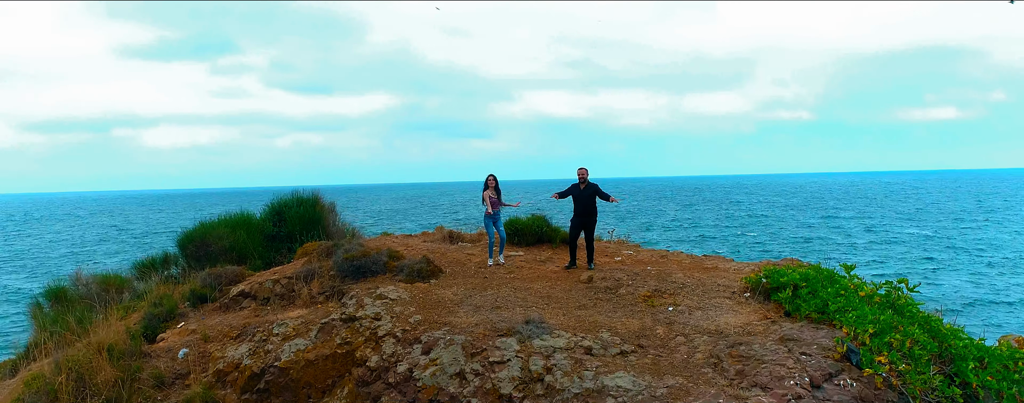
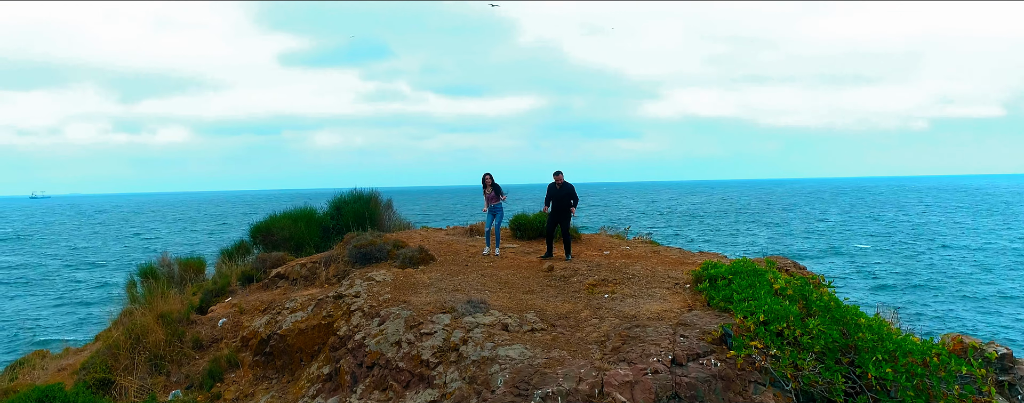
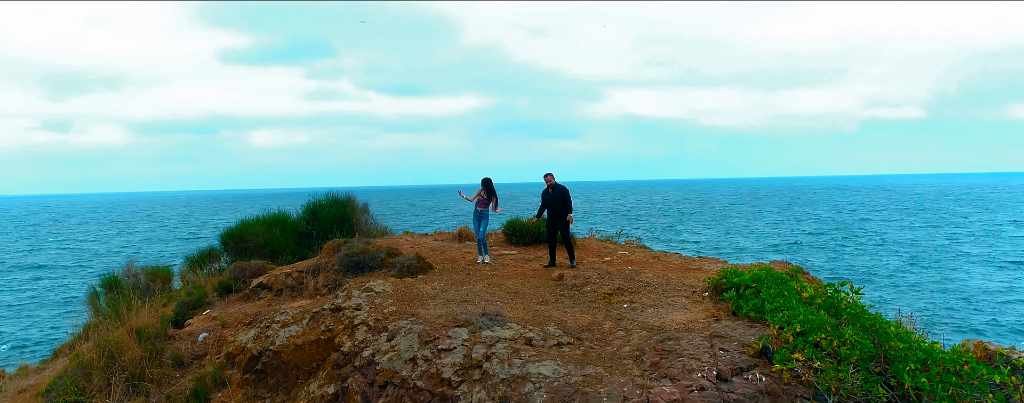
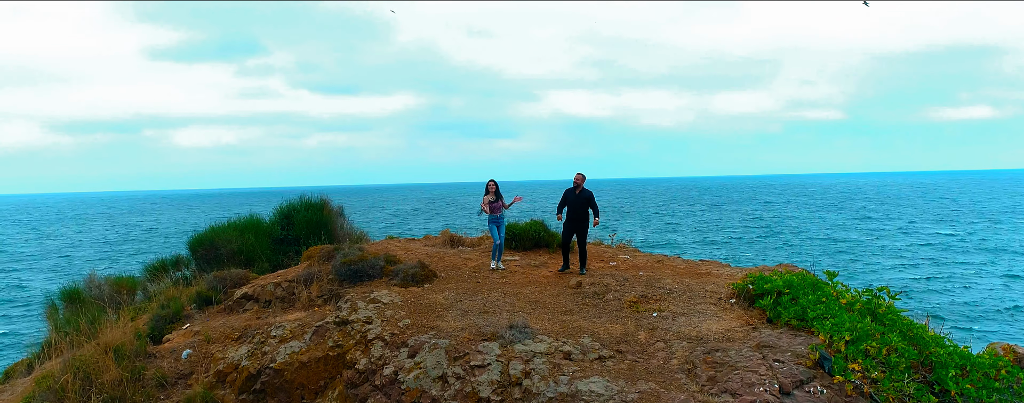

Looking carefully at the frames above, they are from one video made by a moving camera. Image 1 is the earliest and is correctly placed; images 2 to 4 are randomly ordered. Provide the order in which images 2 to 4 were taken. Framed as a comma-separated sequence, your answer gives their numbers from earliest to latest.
4, 3, 2
